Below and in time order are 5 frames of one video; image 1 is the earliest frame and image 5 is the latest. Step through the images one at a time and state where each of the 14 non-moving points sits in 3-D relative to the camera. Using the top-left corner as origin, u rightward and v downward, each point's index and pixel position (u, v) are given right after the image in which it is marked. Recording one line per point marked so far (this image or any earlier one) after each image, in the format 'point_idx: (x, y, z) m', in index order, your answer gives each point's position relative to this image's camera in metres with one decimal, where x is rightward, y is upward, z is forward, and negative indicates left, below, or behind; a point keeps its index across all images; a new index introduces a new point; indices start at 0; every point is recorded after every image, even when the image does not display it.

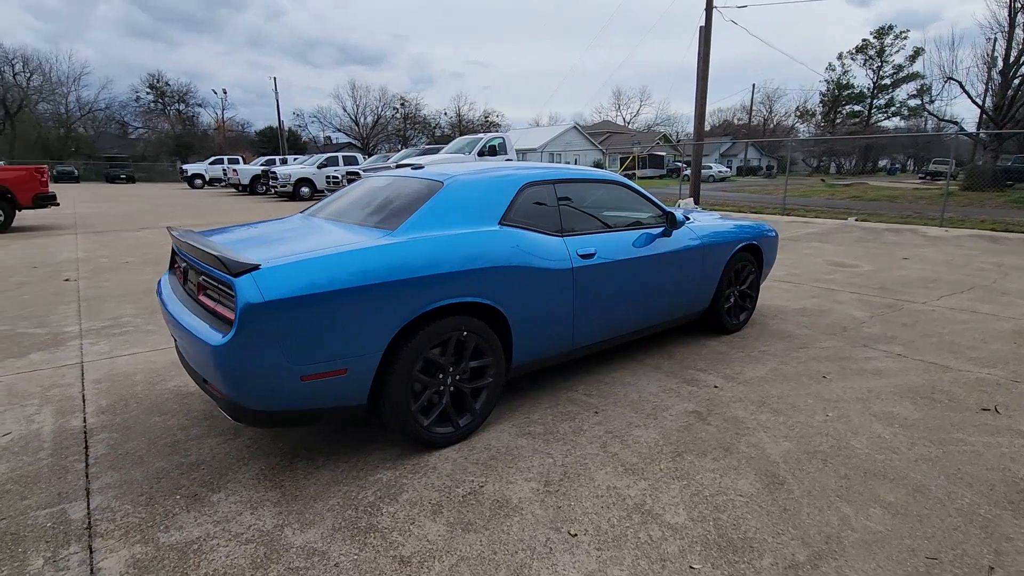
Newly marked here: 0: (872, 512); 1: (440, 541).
0: (+1.6, -1.0, +2.4) m
1: (-0.3, -1.0, +2.2) m
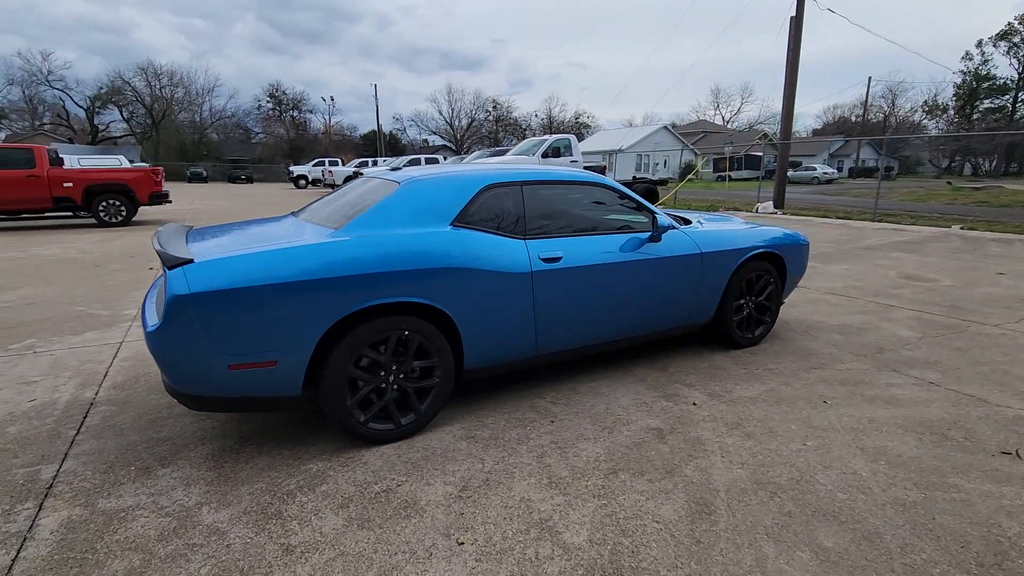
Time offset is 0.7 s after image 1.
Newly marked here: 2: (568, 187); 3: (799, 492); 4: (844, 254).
0: (+1.1, -1.1, +2.1) m
1: (-0.8, -1.0, +2.3) m
2: (+0.3, +0.7, +3.6) m
3: (+1.3, -1.0, +2.5) m
4: (+5.4, +0.6, +8.8) m
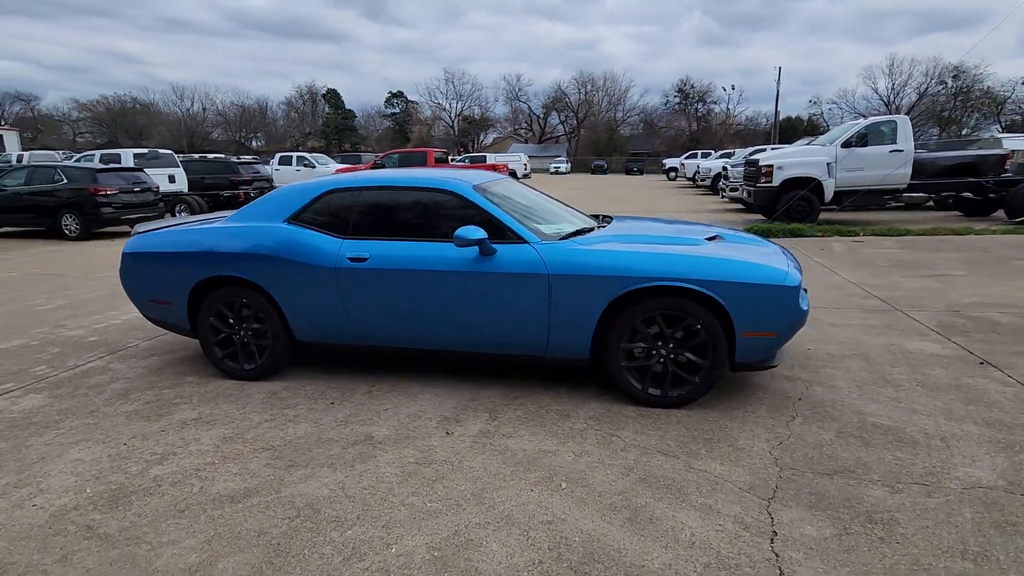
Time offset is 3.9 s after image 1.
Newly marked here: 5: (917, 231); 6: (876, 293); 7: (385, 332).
0: (-1.3, -1.1, +2.2) m
1: (-2.6, -0.8, +3.6) m
2: (-0.7, +0.7, +3.8) m
3: (-0.9, -1.1, +2.4) m
4: (+6.5, -0.4, +4.3) m
5: (+7.8, +1.1, +10.4) m
6: (+4.1, -0.1, +6.1) m
7: (-0.9, -0.3, +3.8) m
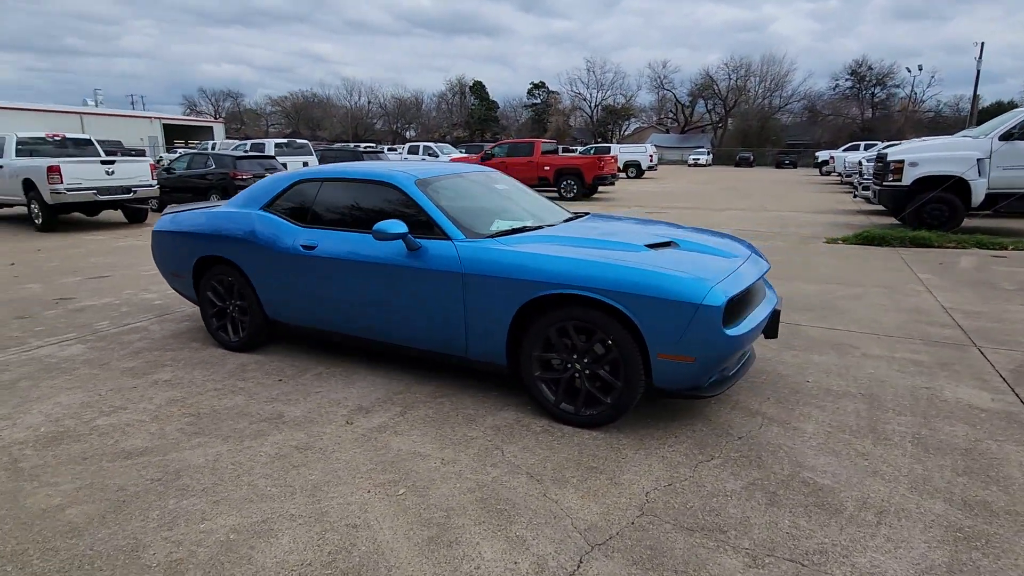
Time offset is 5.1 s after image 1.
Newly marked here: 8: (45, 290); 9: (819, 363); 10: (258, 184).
0: (-2.2, -1.0, +2.5) m
1: (-3.1, -0.6, +4.2) m
2: (-1.0, +0.7, +3.8) m
3: (-1.7, -1.0, +2.6) m
4: (+6.0, -0.8, +2.7) m
5: (+8.8, +0.6, +8.1) m
6: (+4.2, -0.3, +4.9) m
7: (-1.3, -0.2, +3.9) m
8: (-5.7, 0.0, +6.6) m
9: (+2.3, -0.6, +4.0) m
10: (-2.0, +0.8, +4.4) m
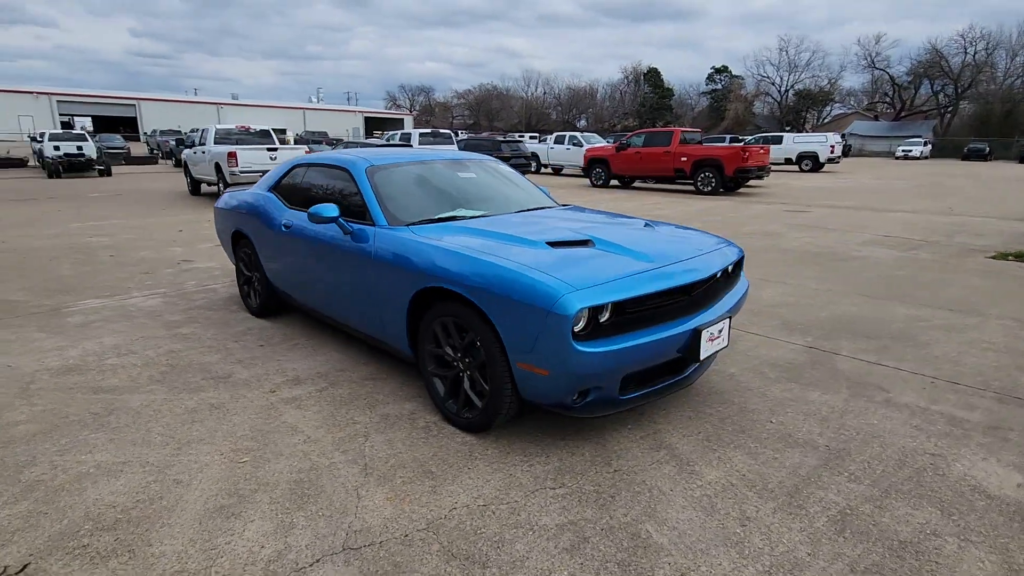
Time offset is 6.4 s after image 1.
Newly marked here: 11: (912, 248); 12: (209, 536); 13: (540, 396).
0: (-2.9, -0.8, +3.2) m
1: (-3.2, -0.3, +5.0) m
2: (-1.3, +0.9, +4.0) m
3: (-2.4, -0.8, +3.1) m
4: (+4.9, -1.2, +0.9) m
5: (+9.4, 0.0, +5.2) m
6: (+3.9, -0.6, +3.6) m
7: (-1.6, -0.1, +4.2) m
8: (-5.0, +0.5, +8.1) m
9: (+1.8, -0.7, +3.3) m
10: (-2.1, +1.1, +4.9) m
11: (+6.1, +0.6, +8.2) m
12: (-1.2, -1.0, +2.1) m
13: (+0.2, -0.5, +2.6) m
